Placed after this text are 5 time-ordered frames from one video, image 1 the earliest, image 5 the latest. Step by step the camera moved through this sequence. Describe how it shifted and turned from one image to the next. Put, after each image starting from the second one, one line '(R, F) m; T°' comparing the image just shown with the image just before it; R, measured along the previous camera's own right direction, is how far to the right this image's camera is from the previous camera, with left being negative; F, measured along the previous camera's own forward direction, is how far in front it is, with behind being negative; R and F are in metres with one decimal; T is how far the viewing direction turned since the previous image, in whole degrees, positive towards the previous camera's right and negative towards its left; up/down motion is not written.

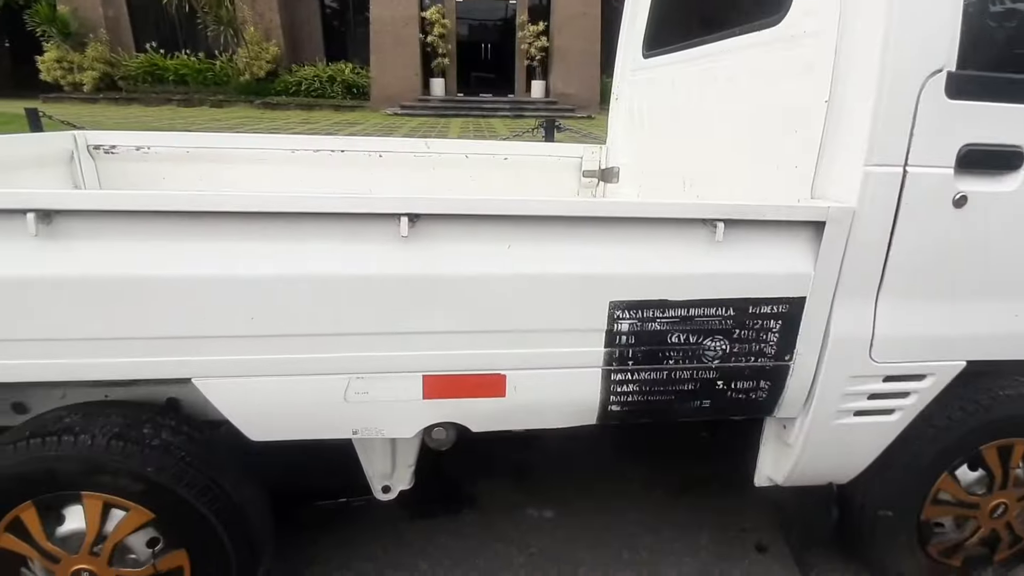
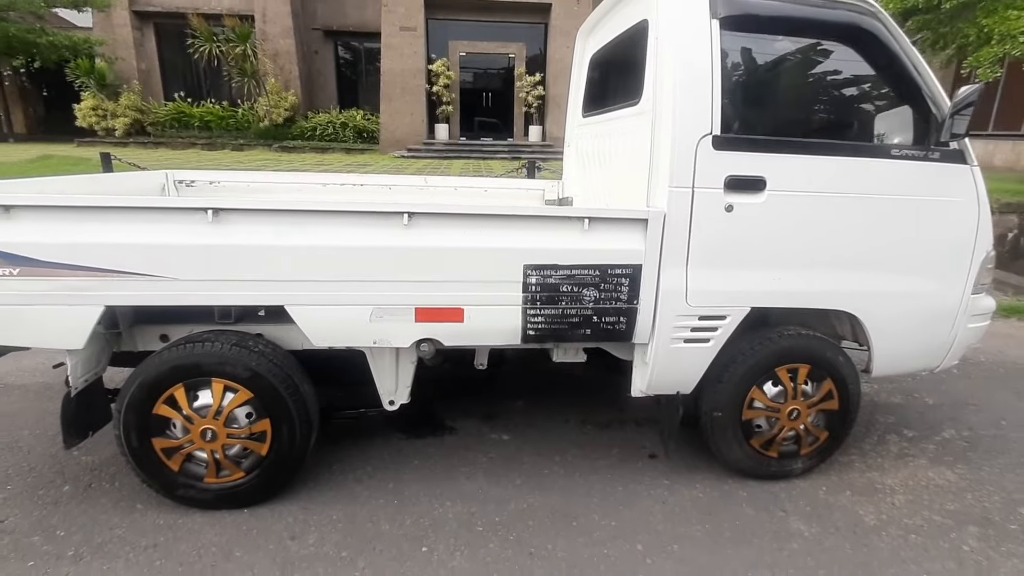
(+0.2, -1.0) m; 0°
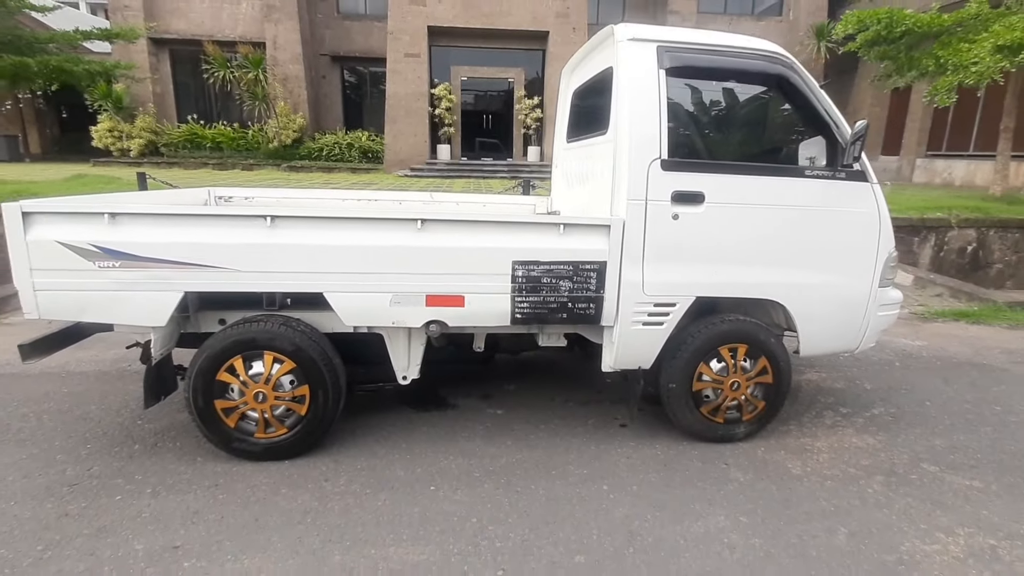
(+0.1, -0.6) m; 0°
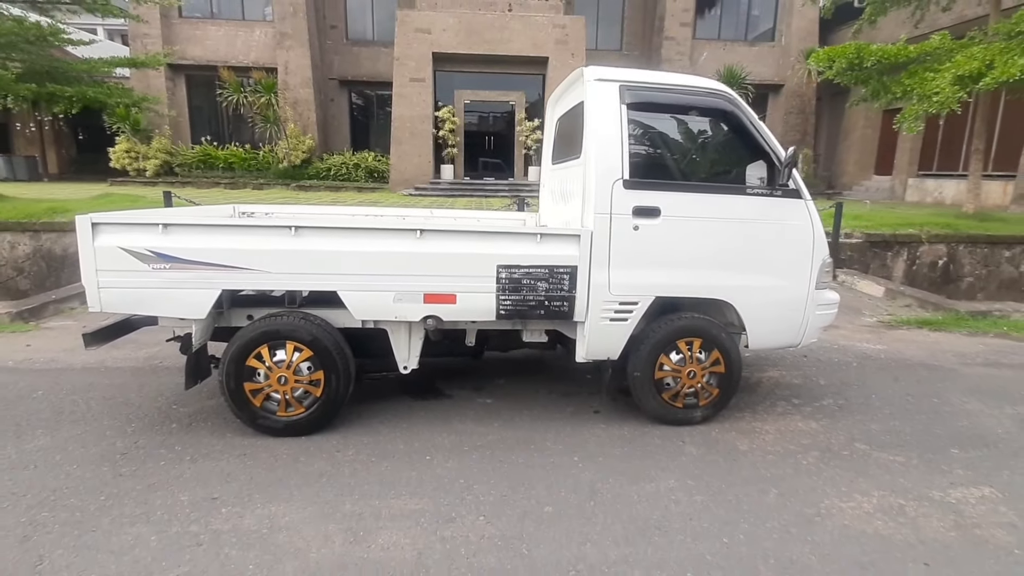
(+0.1, -0.5) m; 0°
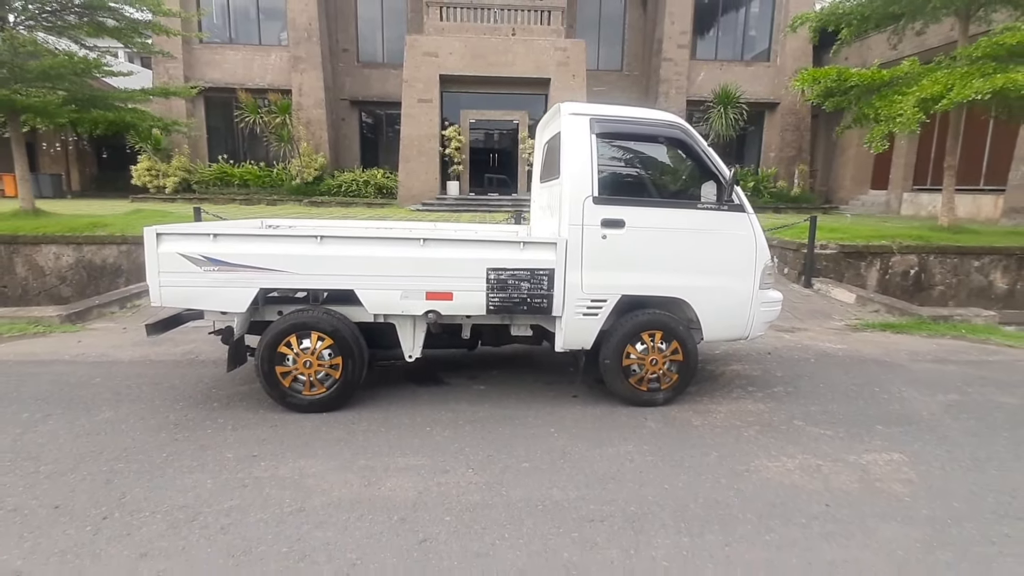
(+0.2, -0.7) m; -1°
